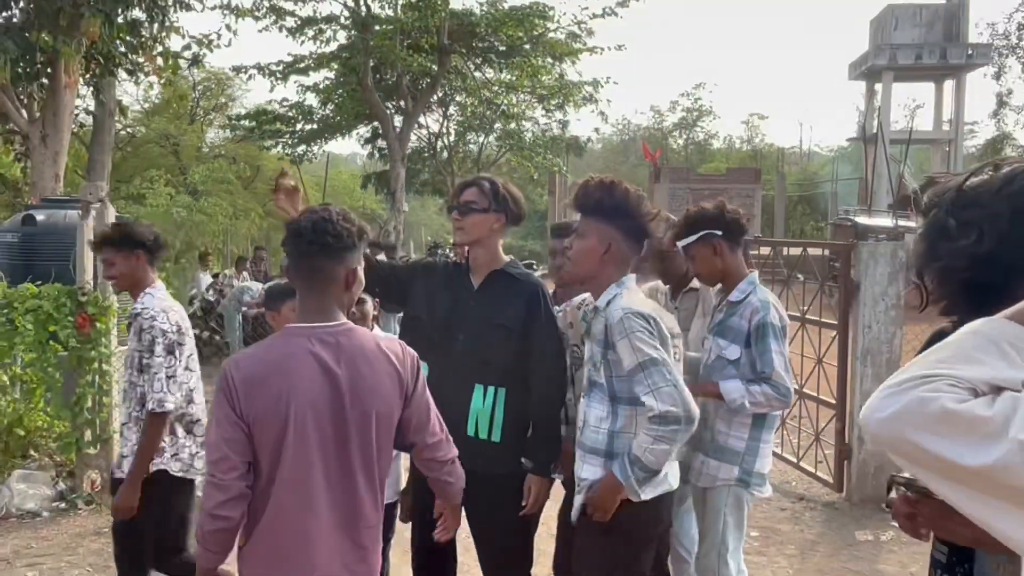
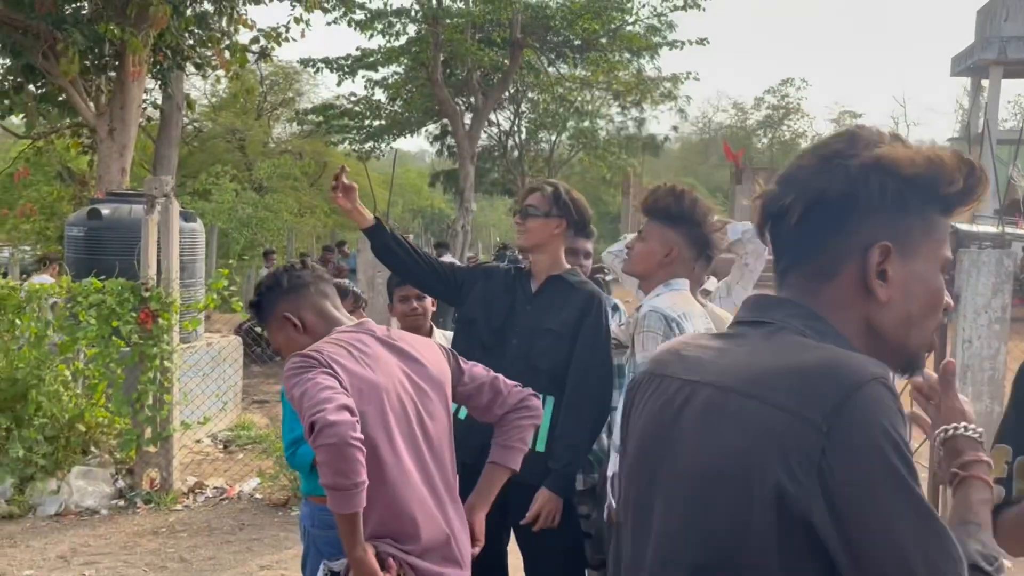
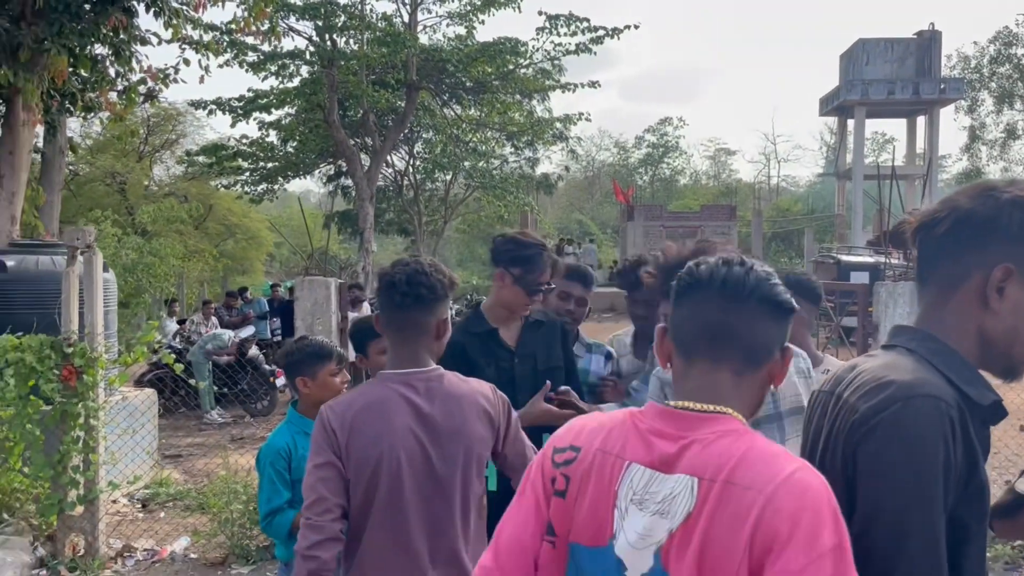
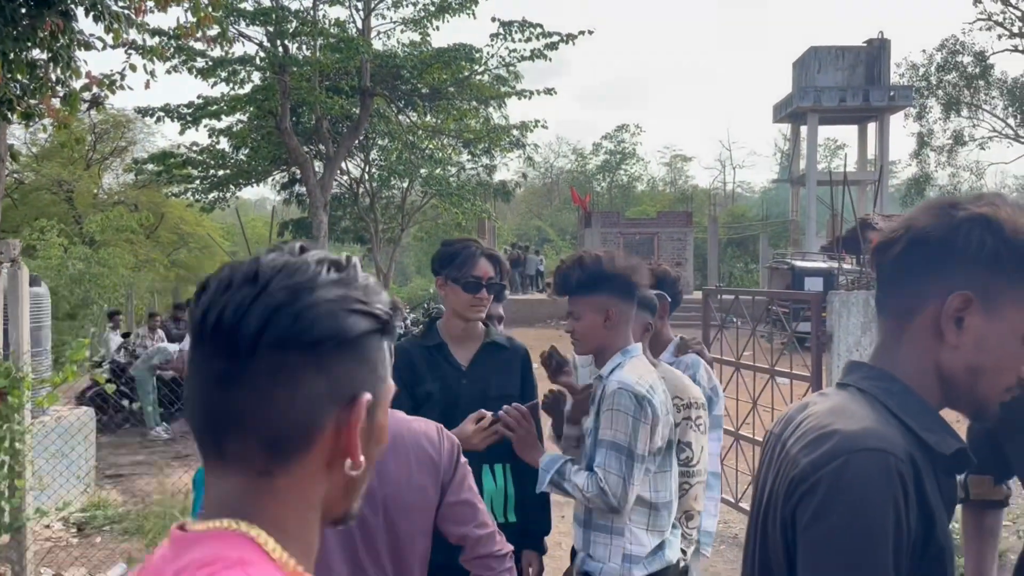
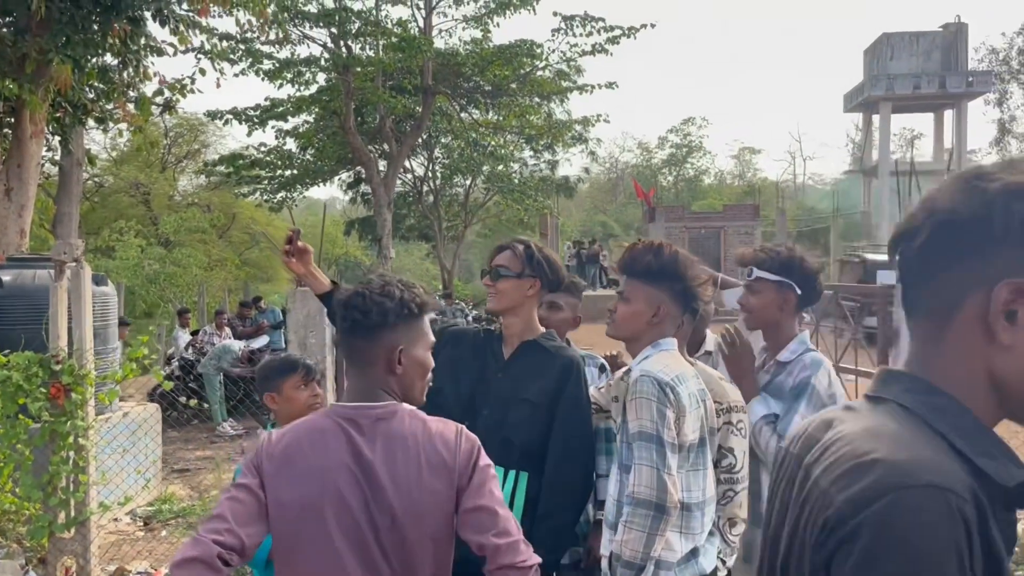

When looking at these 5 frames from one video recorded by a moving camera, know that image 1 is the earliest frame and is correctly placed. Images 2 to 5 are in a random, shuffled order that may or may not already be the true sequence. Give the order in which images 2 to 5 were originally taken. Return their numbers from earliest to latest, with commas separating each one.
2, 5, 4, 3
